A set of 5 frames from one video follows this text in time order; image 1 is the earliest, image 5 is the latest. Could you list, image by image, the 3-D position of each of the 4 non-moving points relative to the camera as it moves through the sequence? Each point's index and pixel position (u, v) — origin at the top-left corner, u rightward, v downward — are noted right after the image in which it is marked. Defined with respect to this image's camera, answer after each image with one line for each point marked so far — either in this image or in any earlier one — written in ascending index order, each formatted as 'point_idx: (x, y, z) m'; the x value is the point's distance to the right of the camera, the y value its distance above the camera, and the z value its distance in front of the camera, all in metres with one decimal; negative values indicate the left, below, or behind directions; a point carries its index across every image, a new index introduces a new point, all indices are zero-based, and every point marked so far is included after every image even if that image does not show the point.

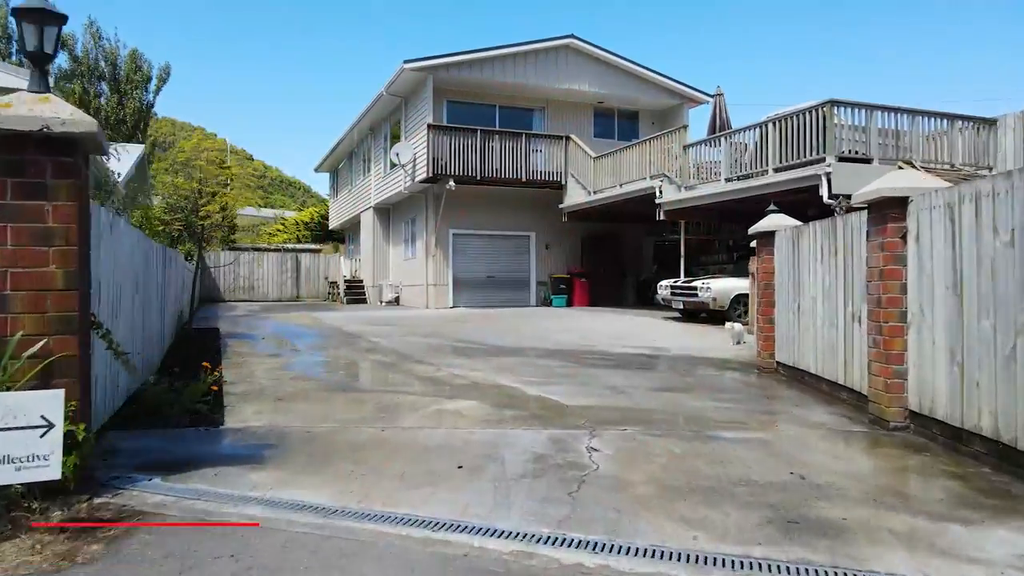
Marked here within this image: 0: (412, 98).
0: (-2.5, +4.7, +17.1) m
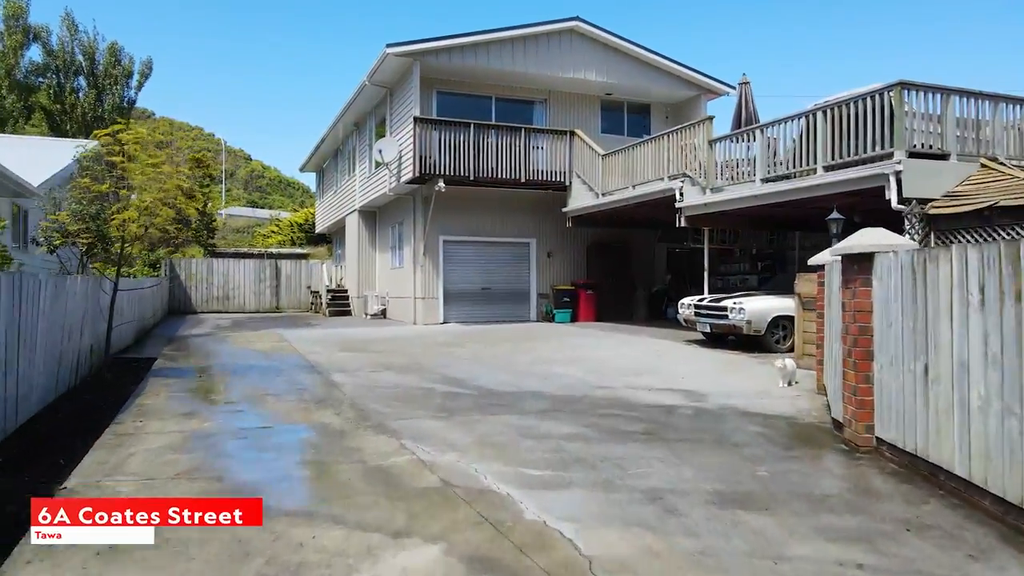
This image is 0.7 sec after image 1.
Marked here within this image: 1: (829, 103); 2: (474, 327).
0: (-2.5, +4.4, +15.3) m
1: (+3.9, +2.4, +8.7) m
2: (-0.8, -0.9, +14.8) m
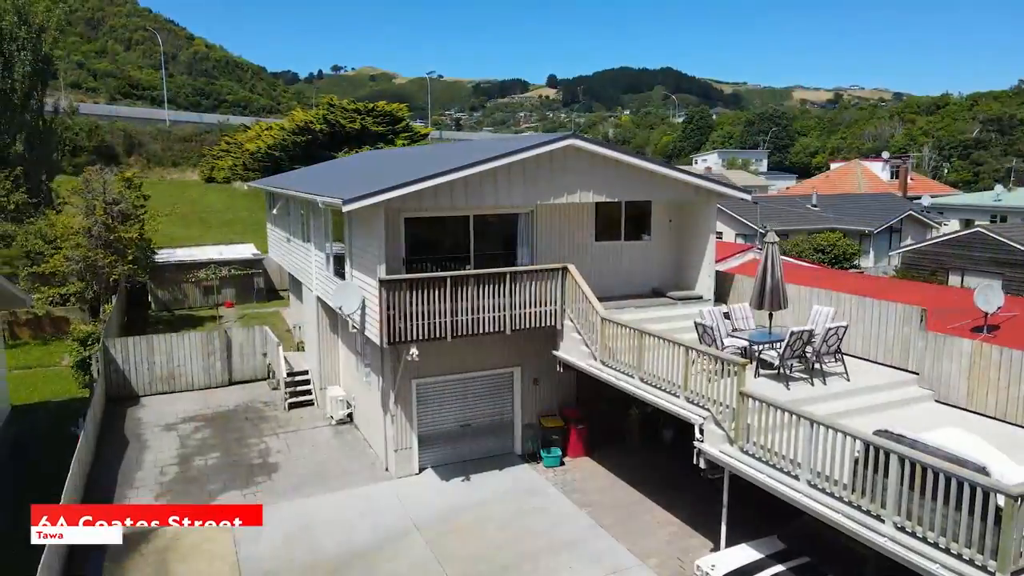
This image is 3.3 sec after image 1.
0: (-2.9, +1.5, +12.8) m
1: (+3.9, -1.6, +6.9) m
2: (-1.1, -3.8, +13.3) m
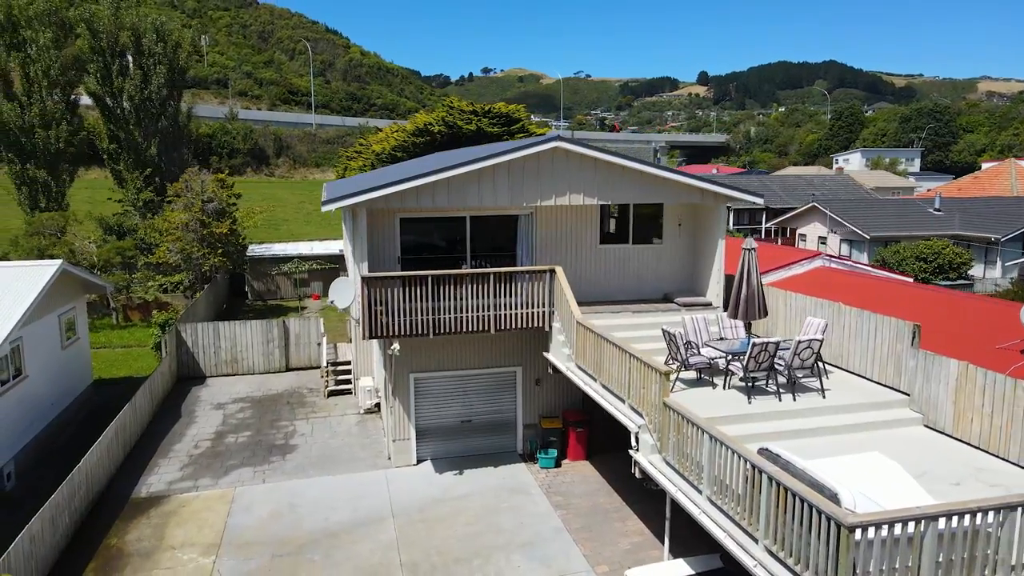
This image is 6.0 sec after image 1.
0: (-3.0, +1.6, +13.5) m
1: (+2.5, -1.7, +6.5) m
2: (-1.3, -3.8, +13.7) m
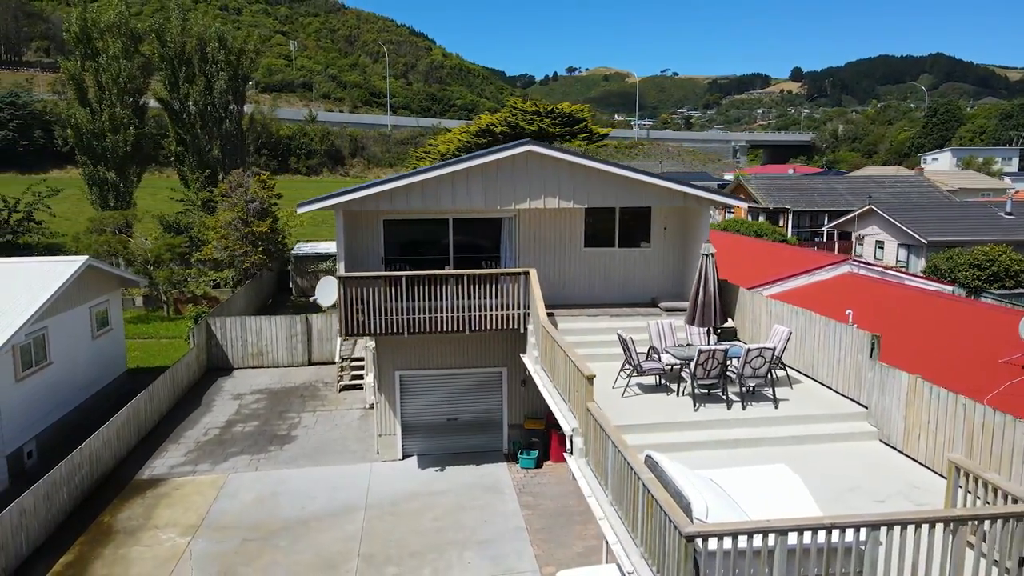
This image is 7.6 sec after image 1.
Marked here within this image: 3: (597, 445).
0: (-3.3, +1.6, +14.0) m
1: (+1.3, -1.8, +6.4) m
2: (-1.8, -3.8, +14.0) m
3: (+1.0, -1.9, +8.2) m
